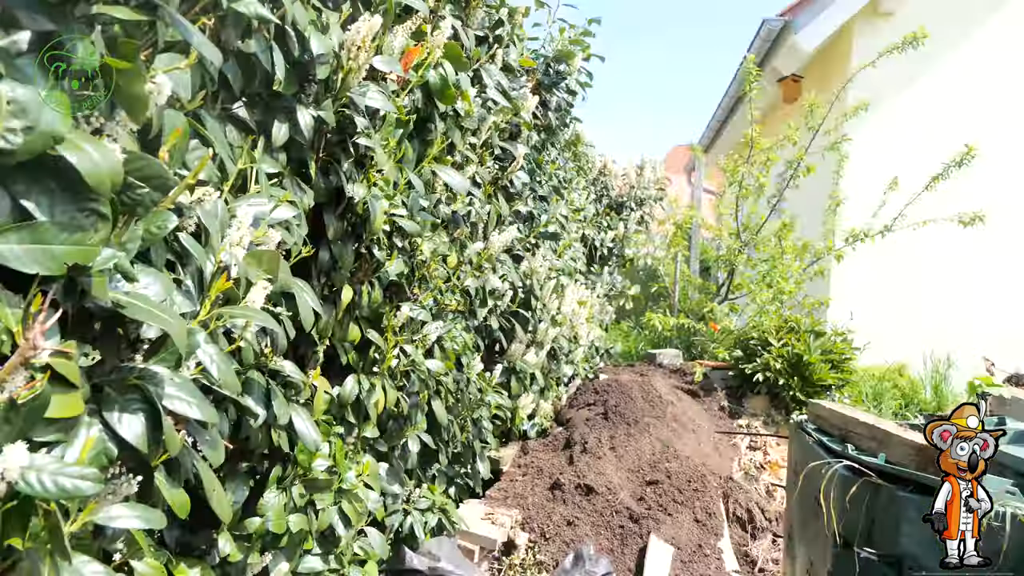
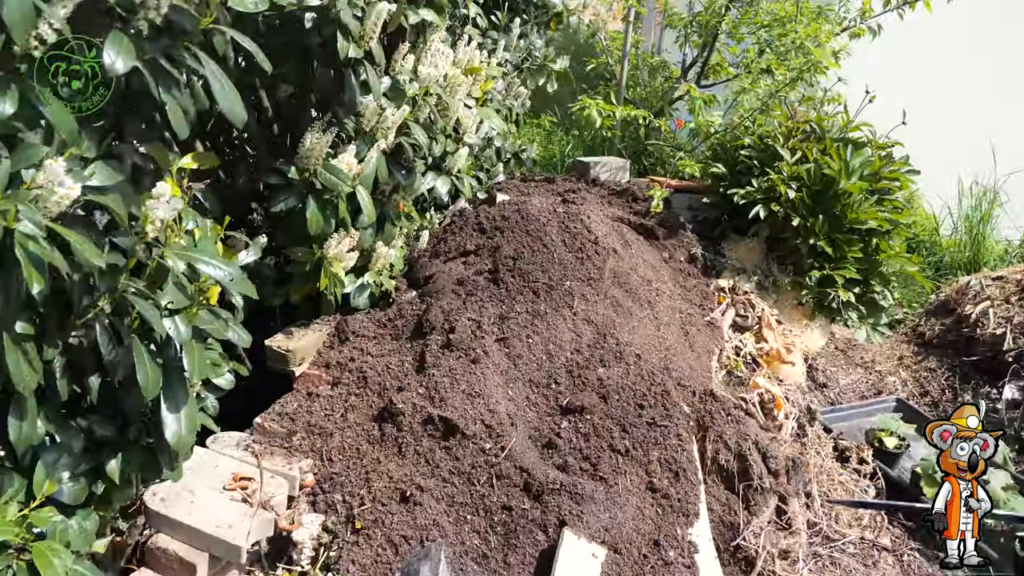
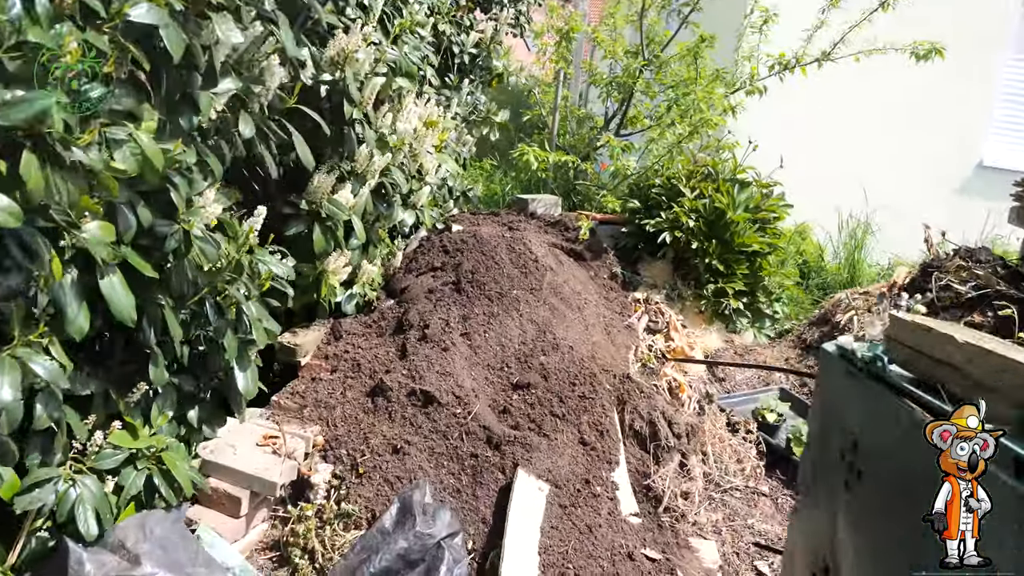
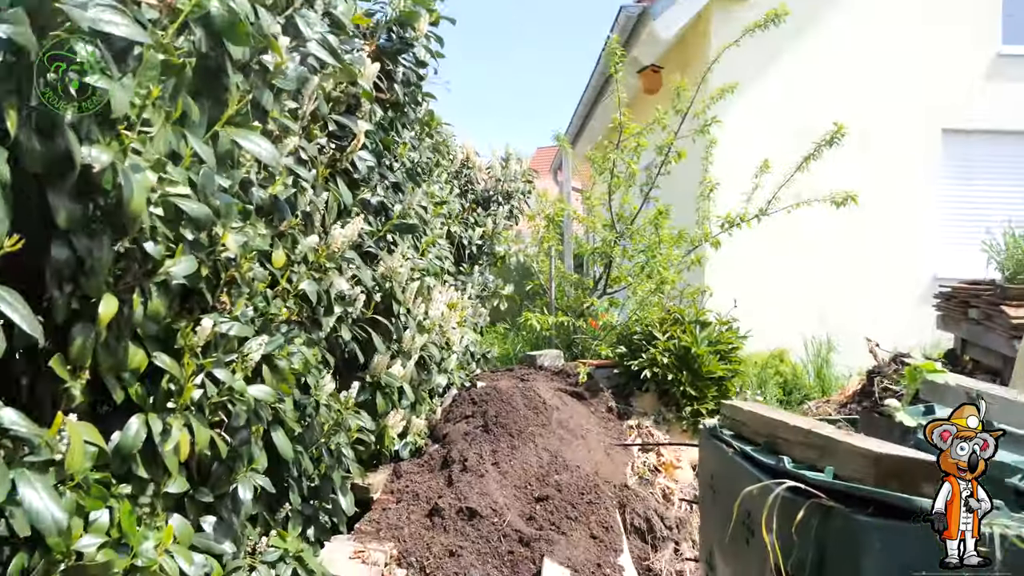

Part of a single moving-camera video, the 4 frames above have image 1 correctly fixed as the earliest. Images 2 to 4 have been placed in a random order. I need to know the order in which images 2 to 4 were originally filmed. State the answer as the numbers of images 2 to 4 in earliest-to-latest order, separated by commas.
4, 3, 2
